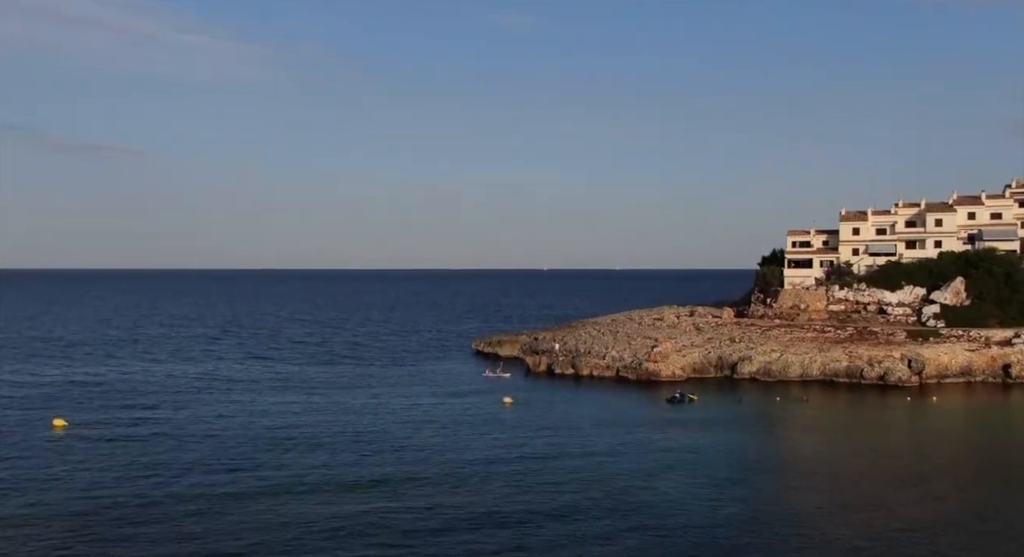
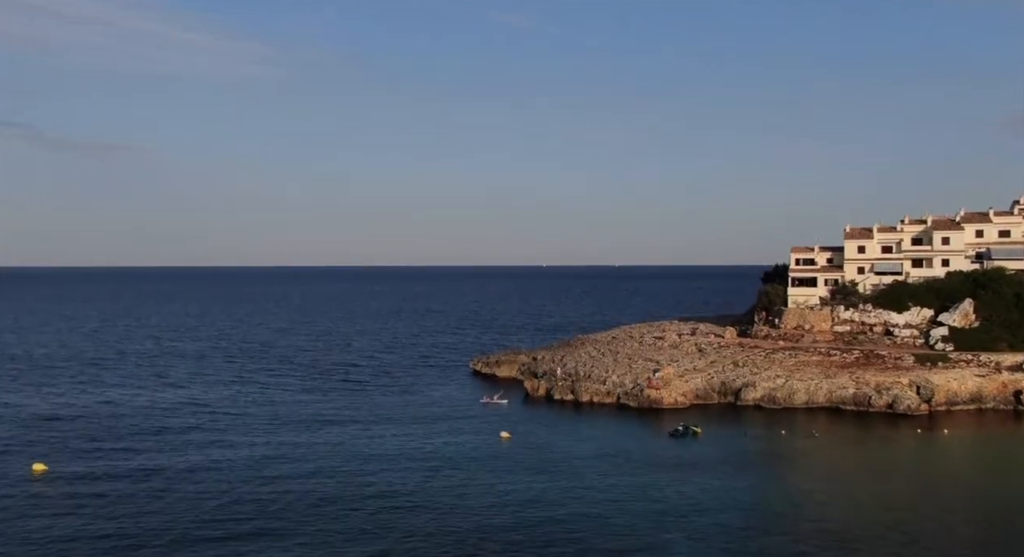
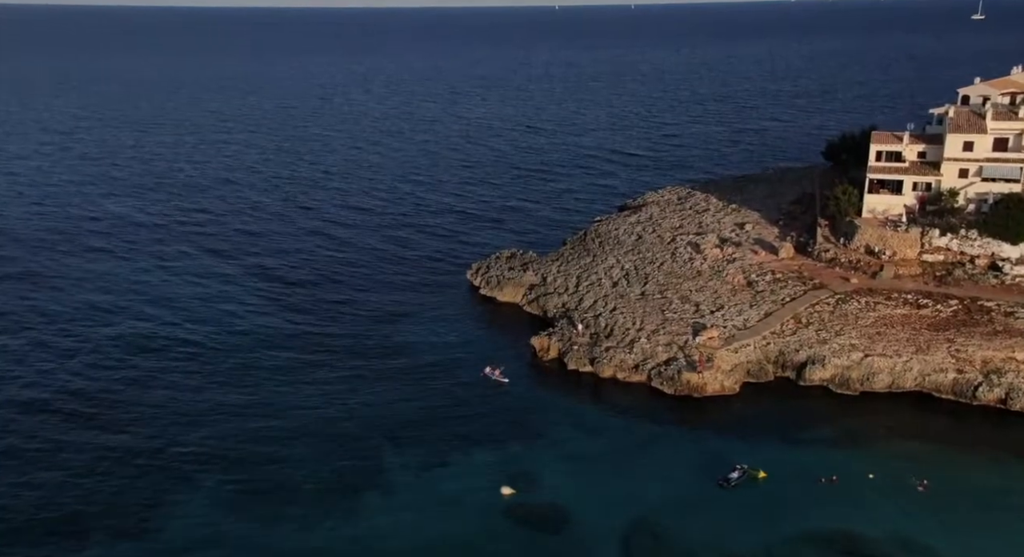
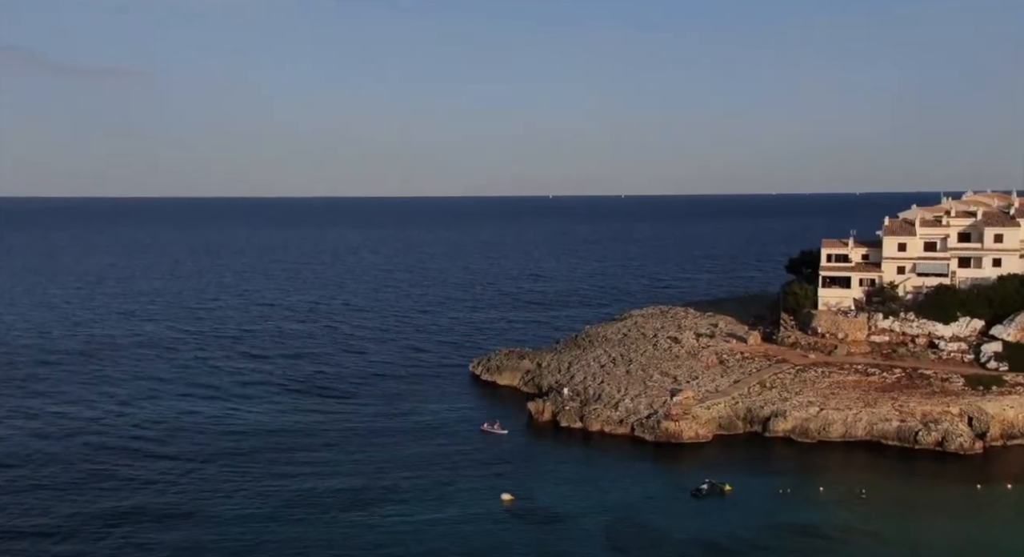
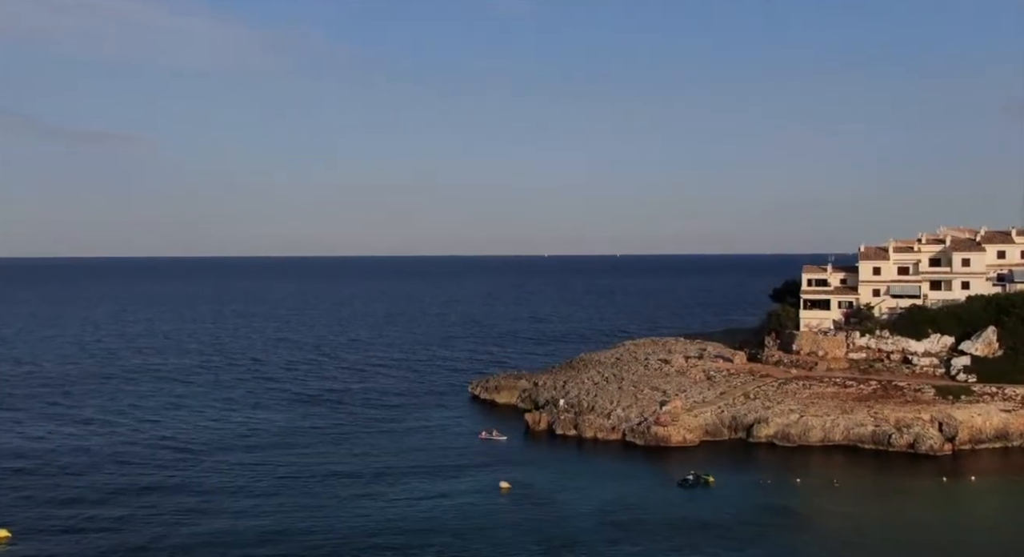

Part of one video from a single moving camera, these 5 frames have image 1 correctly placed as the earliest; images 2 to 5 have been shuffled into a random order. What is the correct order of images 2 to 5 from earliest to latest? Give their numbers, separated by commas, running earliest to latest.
2, 5, 4, 3
